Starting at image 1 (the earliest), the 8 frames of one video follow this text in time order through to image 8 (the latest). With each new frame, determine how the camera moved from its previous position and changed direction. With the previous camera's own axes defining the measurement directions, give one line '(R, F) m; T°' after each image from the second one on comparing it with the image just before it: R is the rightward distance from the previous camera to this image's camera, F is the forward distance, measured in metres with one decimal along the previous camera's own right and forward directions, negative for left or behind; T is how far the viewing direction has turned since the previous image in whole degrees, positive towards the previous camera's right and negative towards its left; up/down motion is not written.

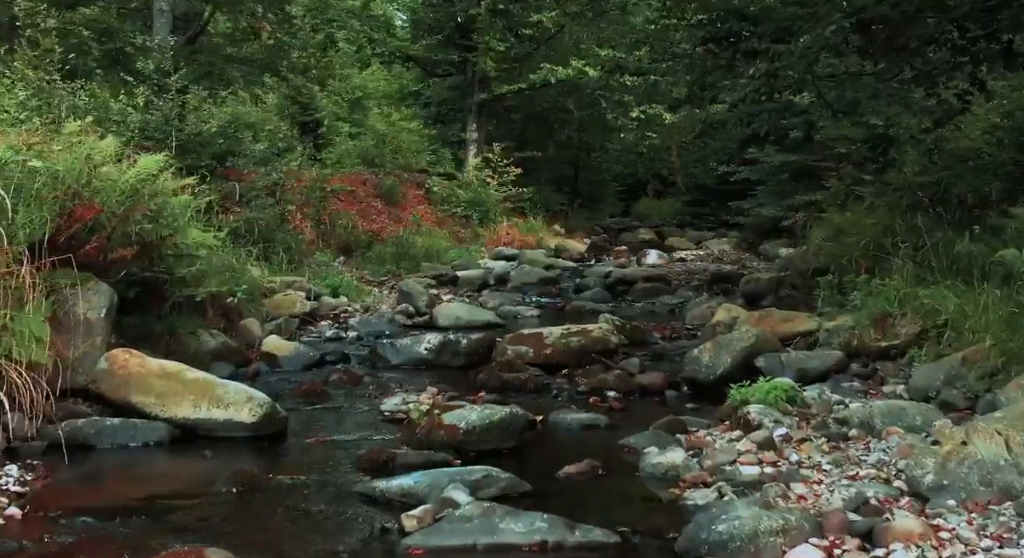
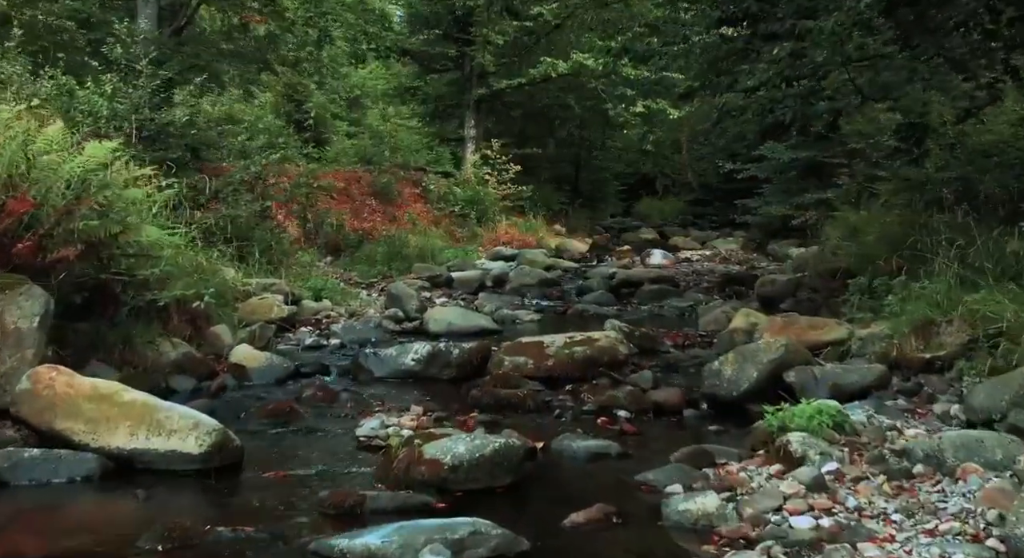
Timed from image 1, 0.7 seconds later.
(0.0, +0.9) m; 0°
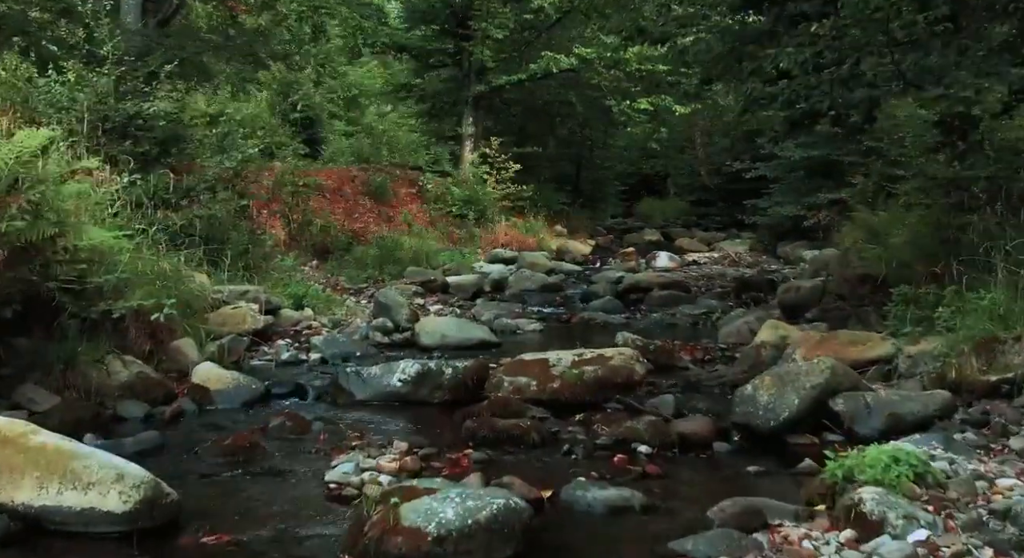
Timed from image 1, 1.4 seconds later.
(0.0, +1.0) m; 0°
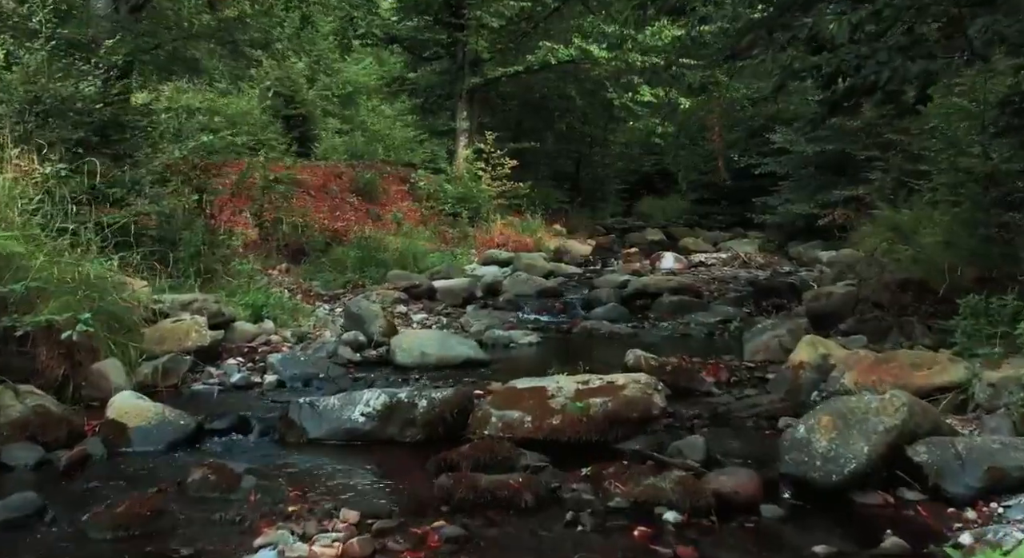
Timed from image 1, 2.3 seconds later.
(+0.1, +1.3) m; 0°
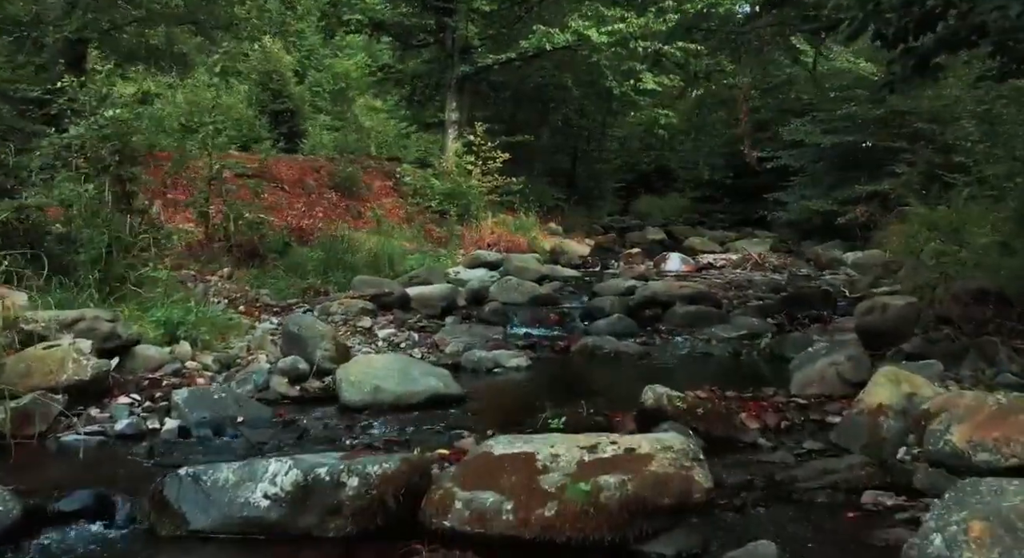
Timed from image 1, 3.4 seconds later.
(+0.1, +1.8) m; 0°
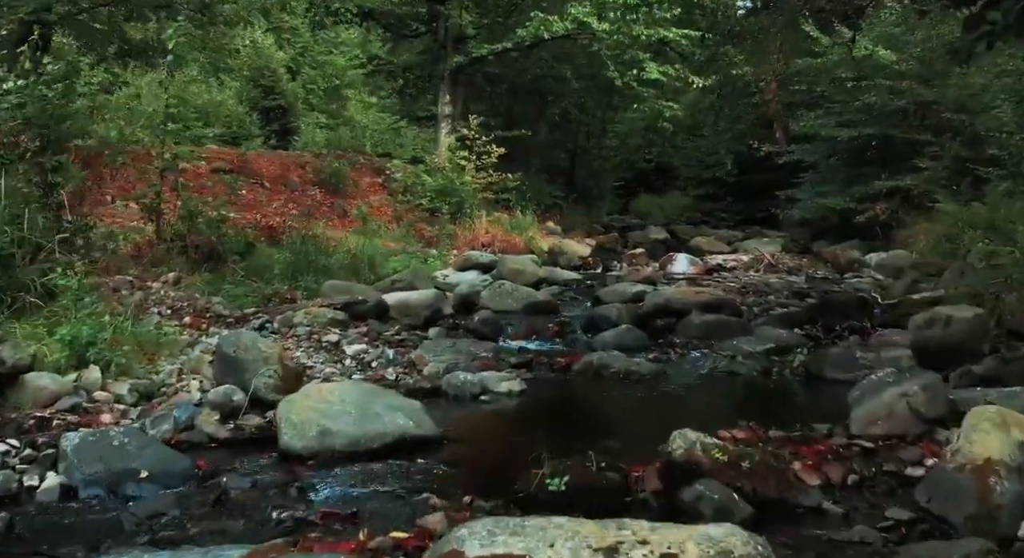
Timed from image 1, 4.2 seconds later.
(+0.1, +1.3) m; 0°
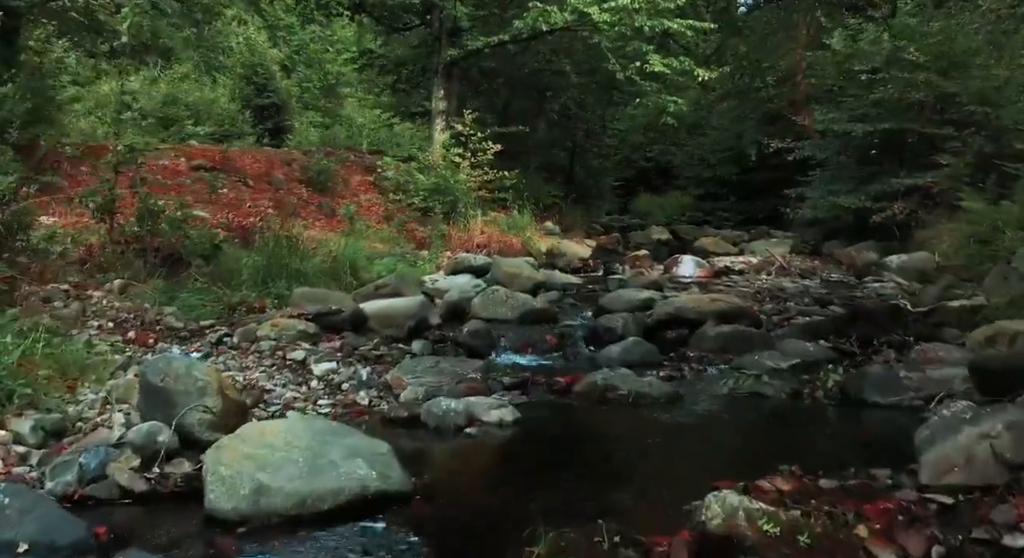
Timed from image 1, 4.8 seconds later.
(0.0, +1.0) m; 0°
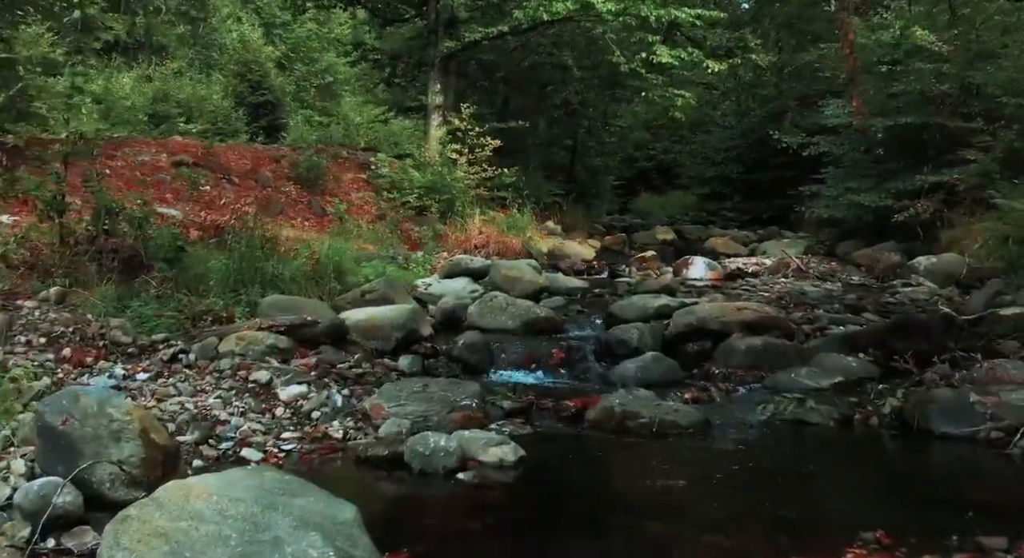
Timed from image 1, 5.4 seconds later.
(0.0, +1.0) m; 0°
